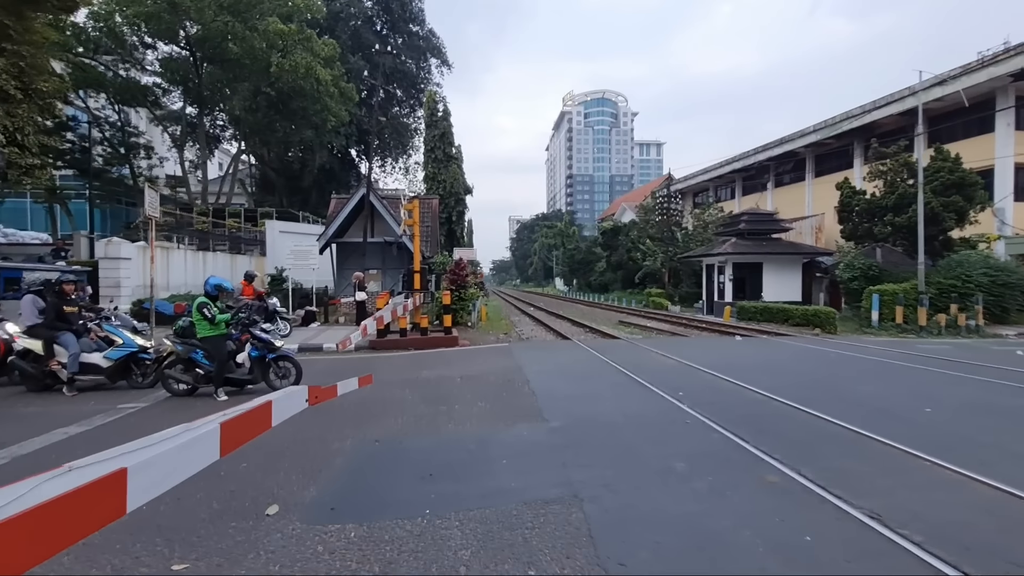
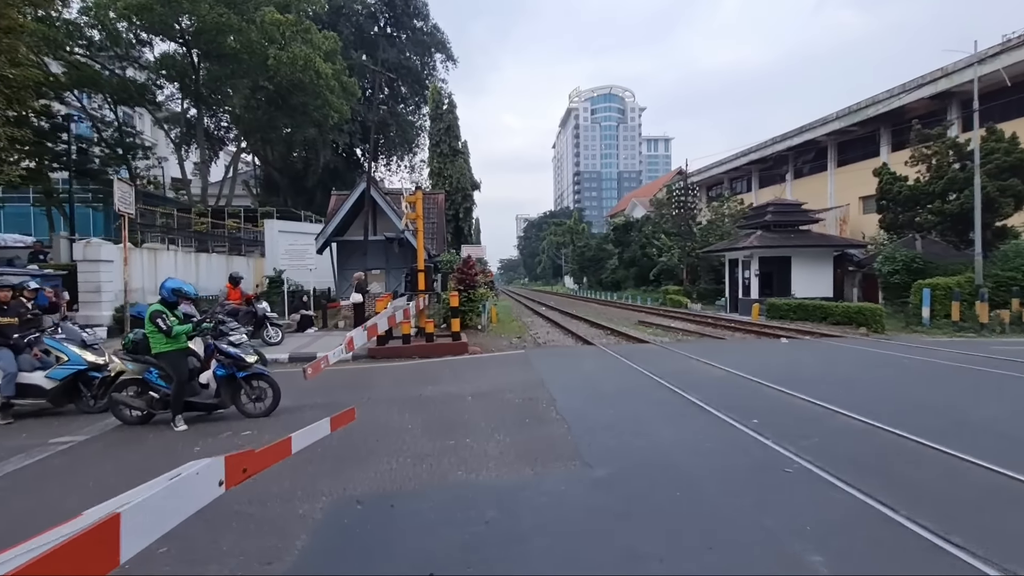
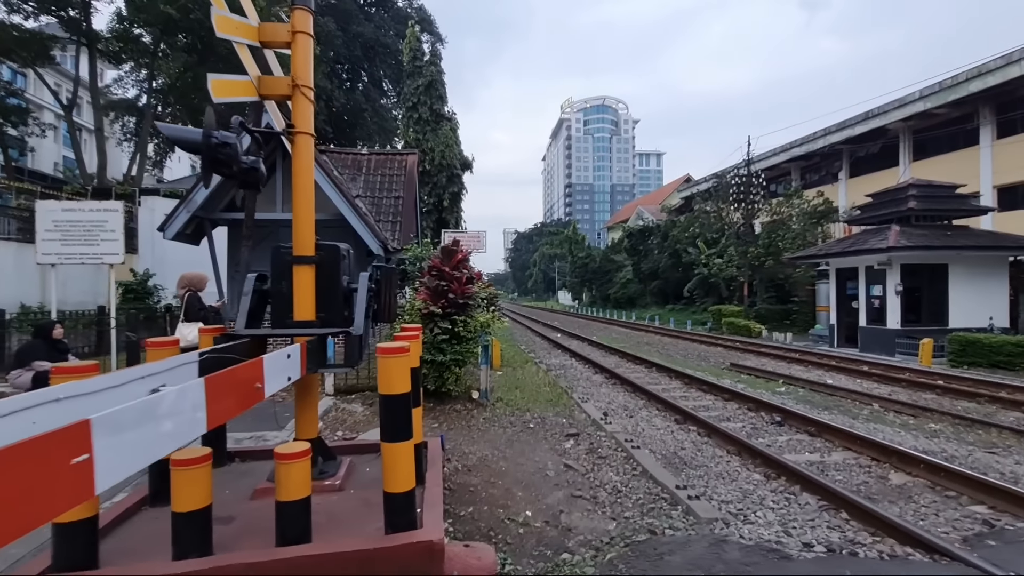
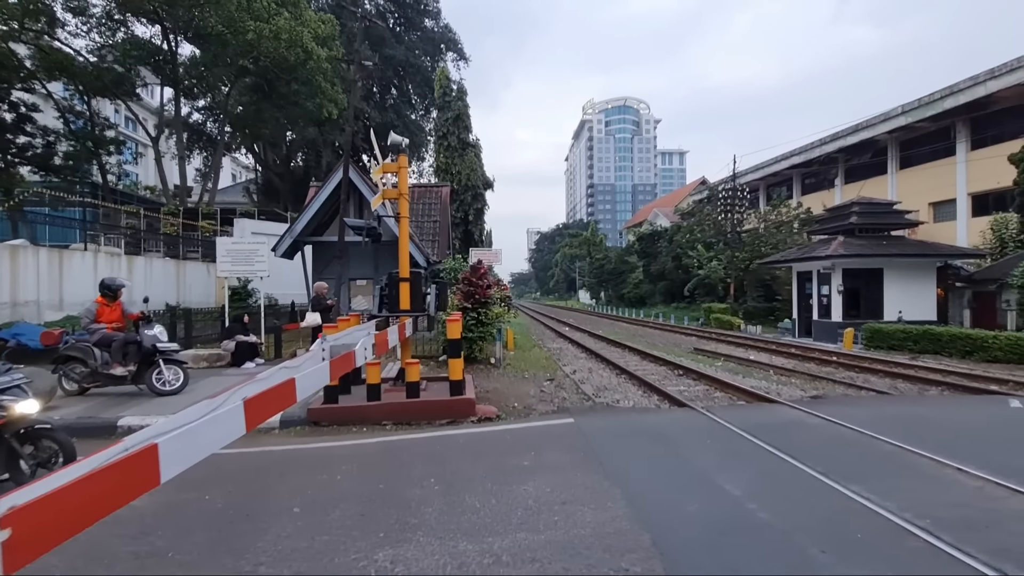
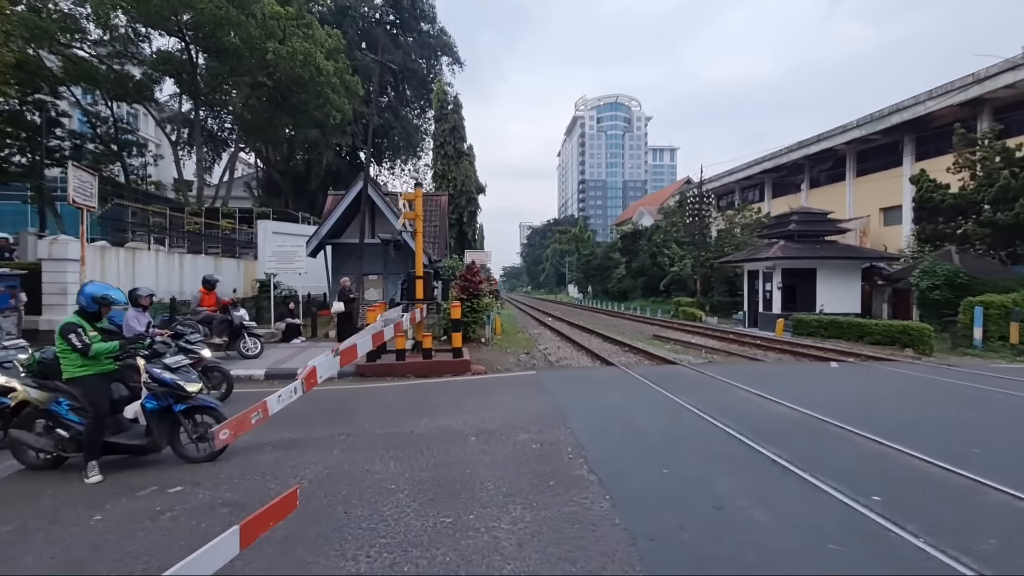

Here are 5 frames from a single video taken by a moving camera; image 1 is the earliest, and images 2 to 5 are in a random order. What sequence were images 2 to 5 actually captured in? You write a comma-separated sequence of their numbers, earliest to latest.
2, 5, 4, 3
